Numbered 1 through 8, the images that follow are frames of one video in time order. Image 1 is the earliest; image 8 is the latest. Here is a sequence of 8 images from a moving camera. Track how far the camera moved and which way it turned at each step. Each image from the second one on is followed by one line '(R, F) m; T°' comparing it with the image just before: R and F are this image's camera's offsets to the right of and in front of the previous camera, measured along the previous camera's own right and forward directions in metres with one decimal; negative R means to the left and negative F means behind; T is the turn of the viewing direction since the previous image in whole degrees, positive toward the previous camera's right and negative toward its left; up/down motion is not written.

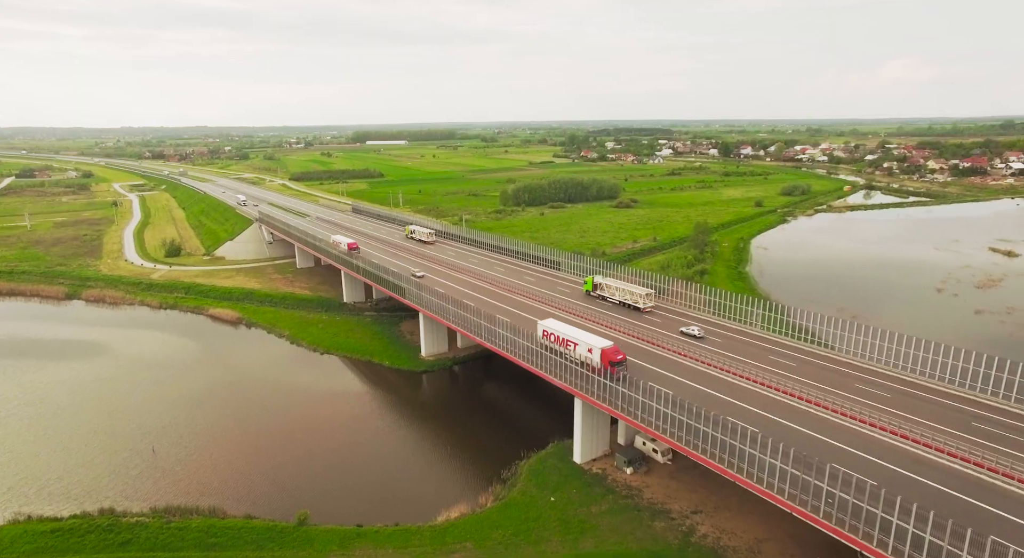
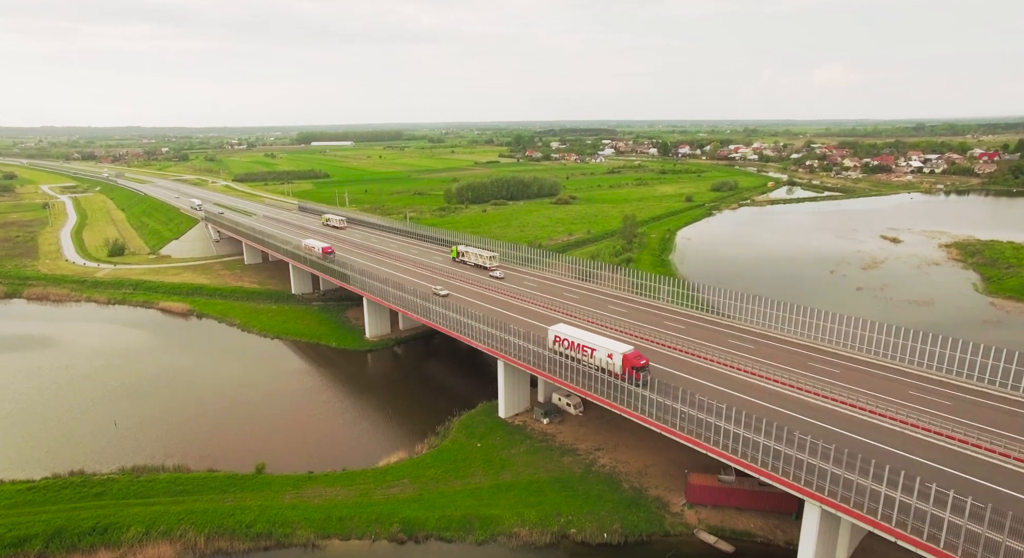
(+1.1, -4.1) m; +5°
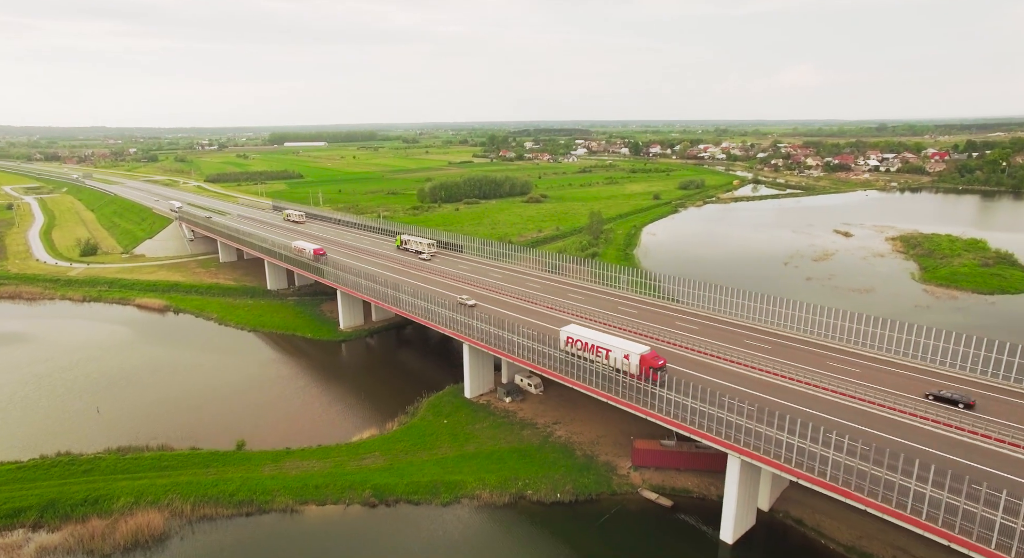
(+0.7, -2.3) m; +2°
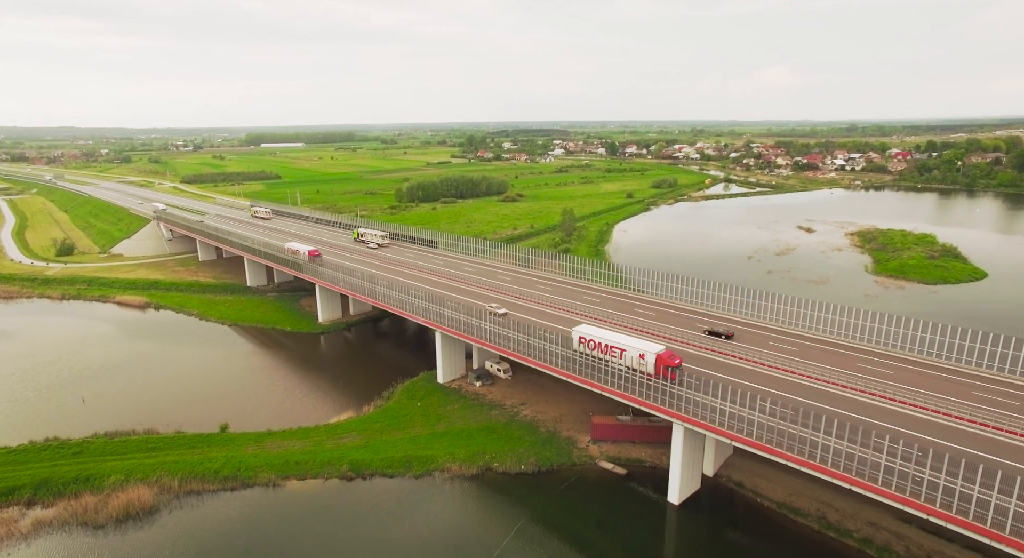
(+0.6, -2.0) m; +2°
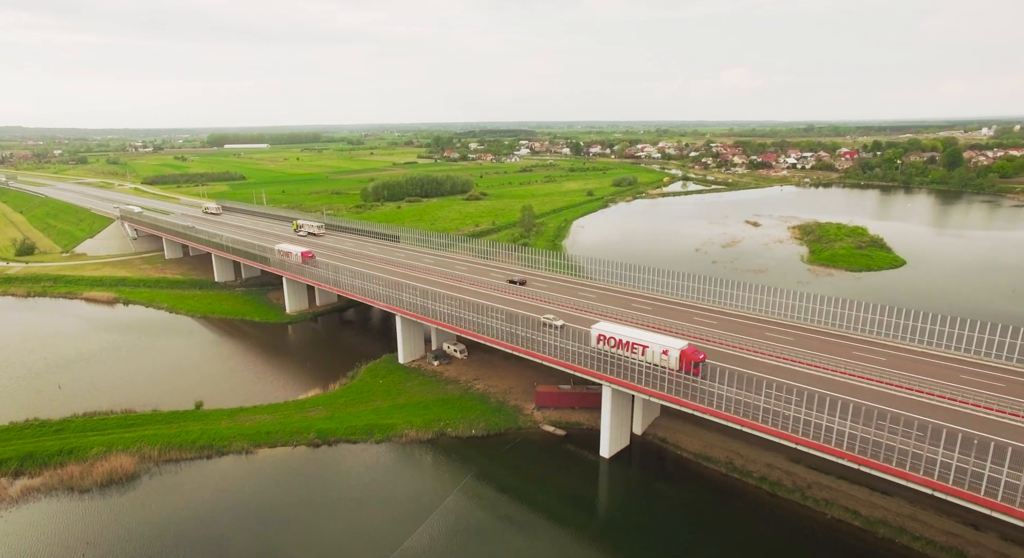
(+1.0, -3.1) m; +3°
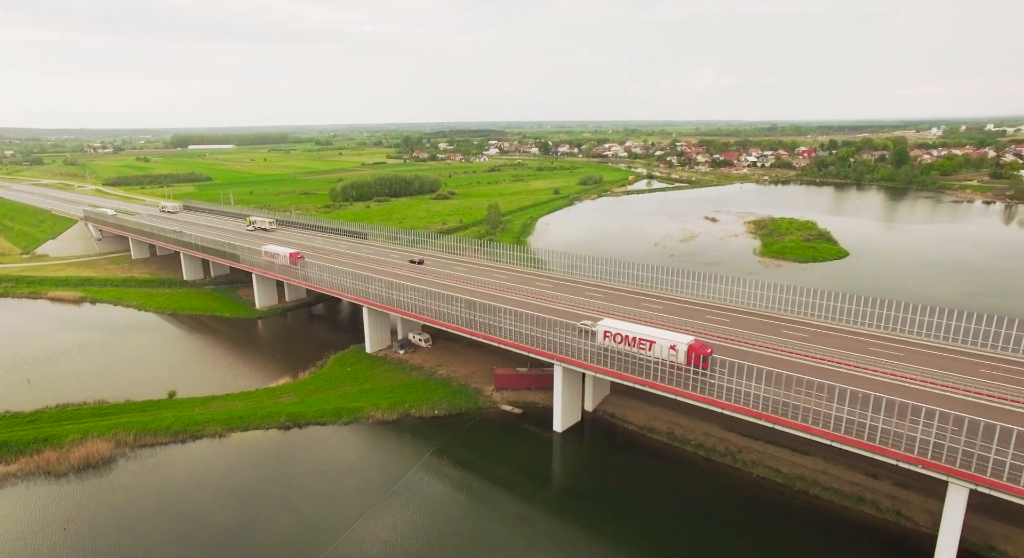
(+0.7, -2.1) m; +3°
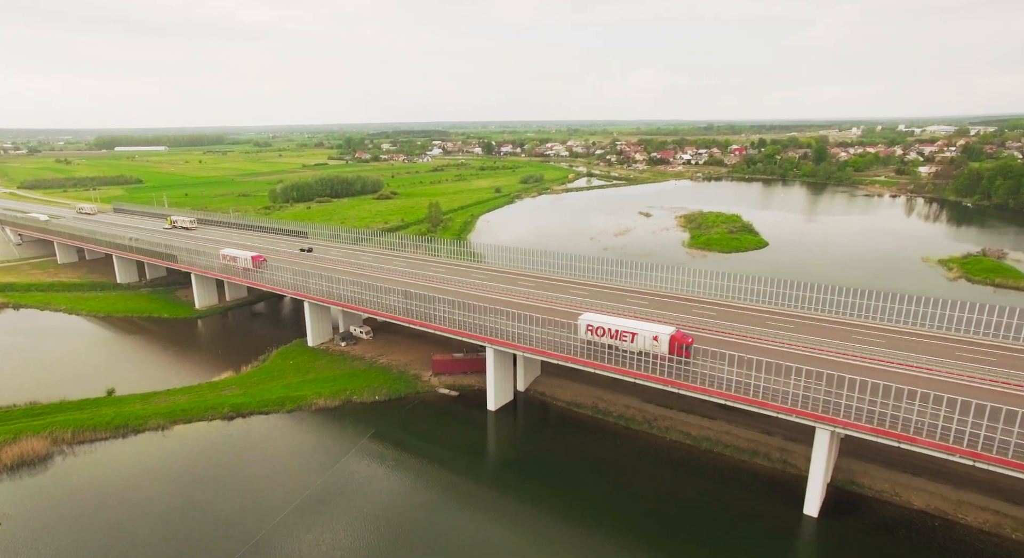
(+0.8, -2.2) m; +5°
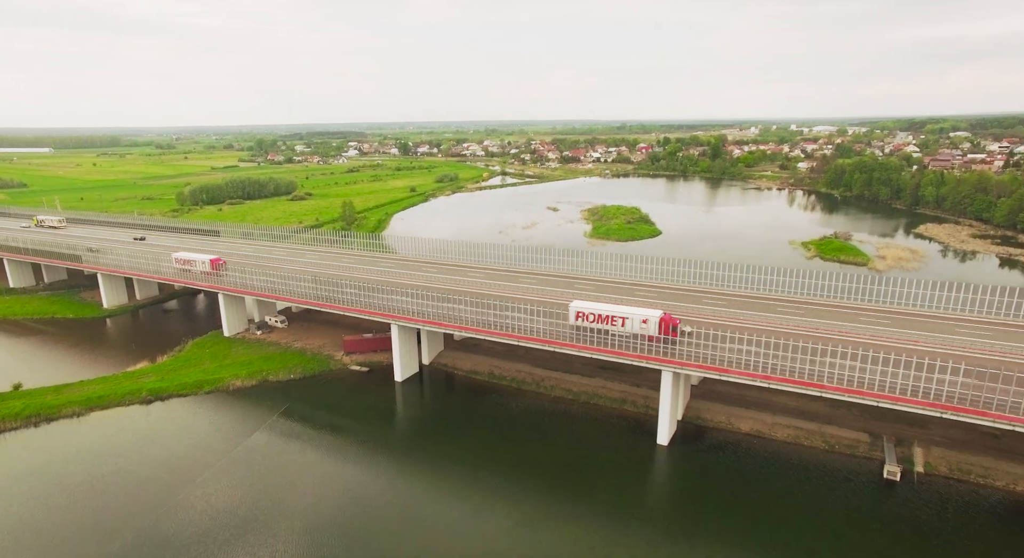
(+1.3, -3.9) m; +7°
